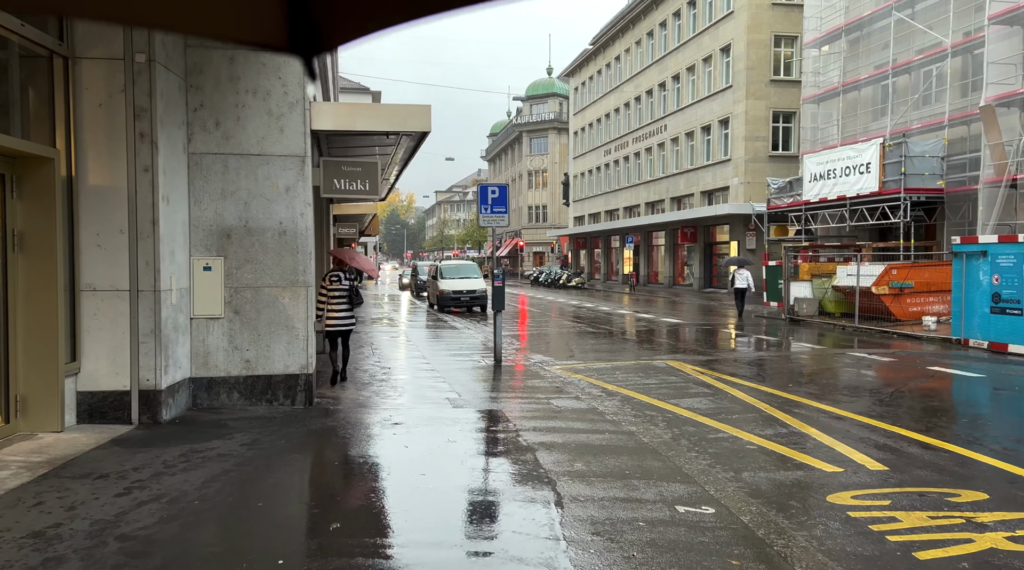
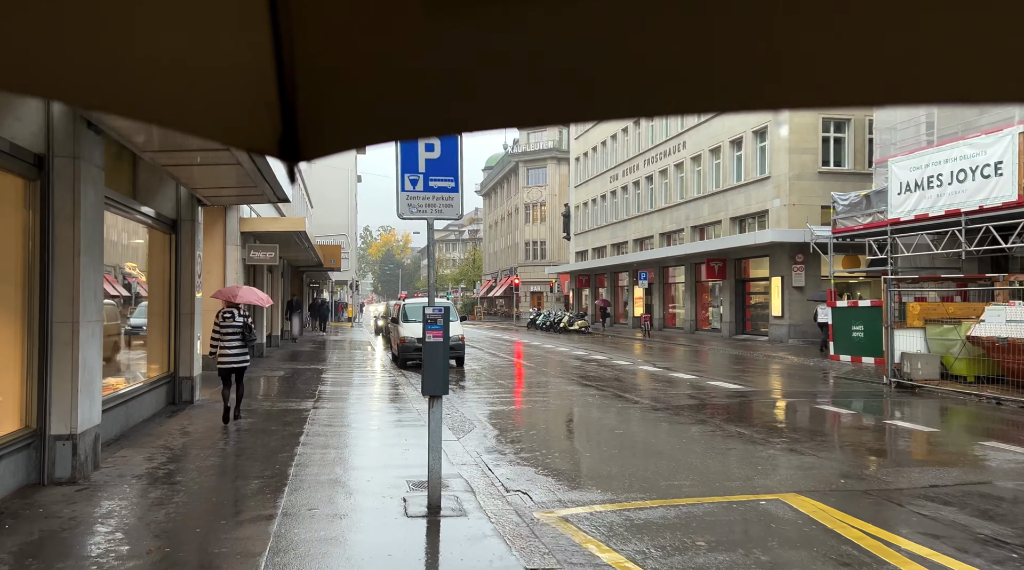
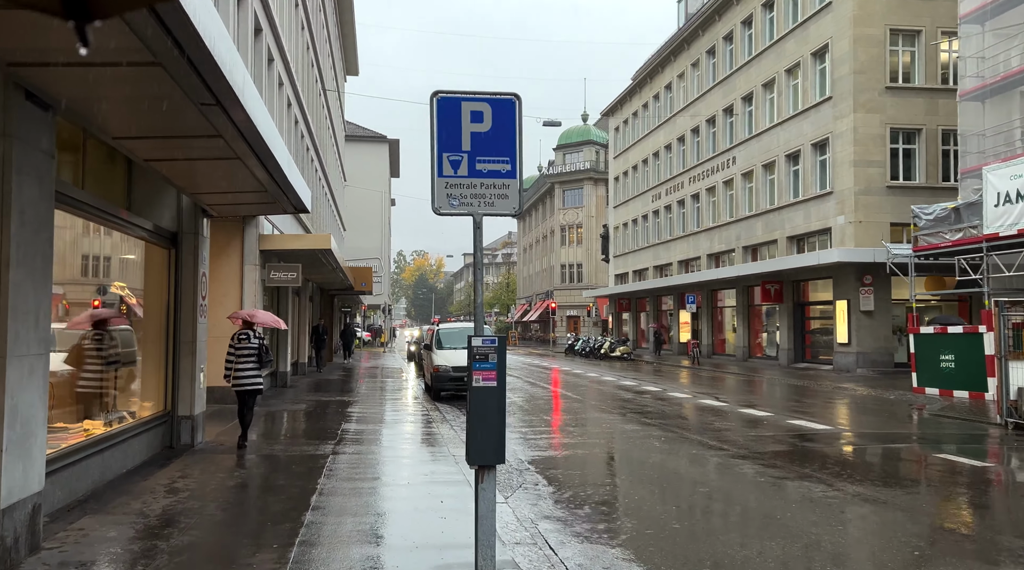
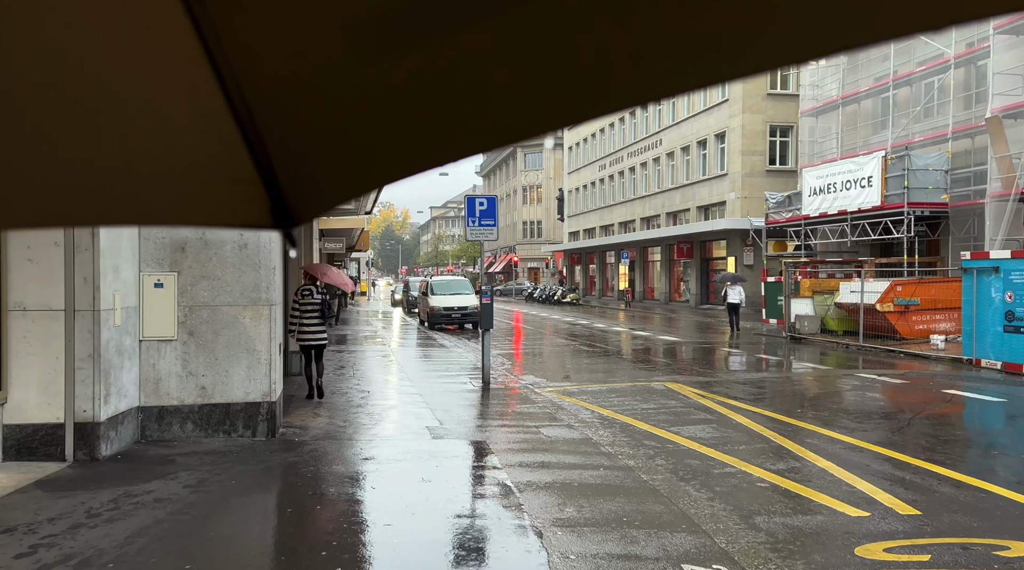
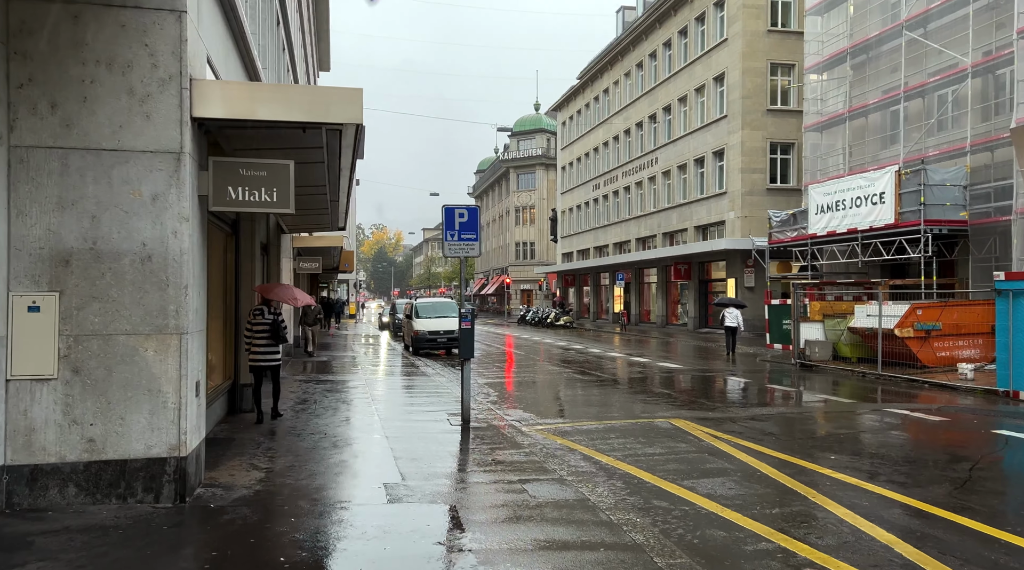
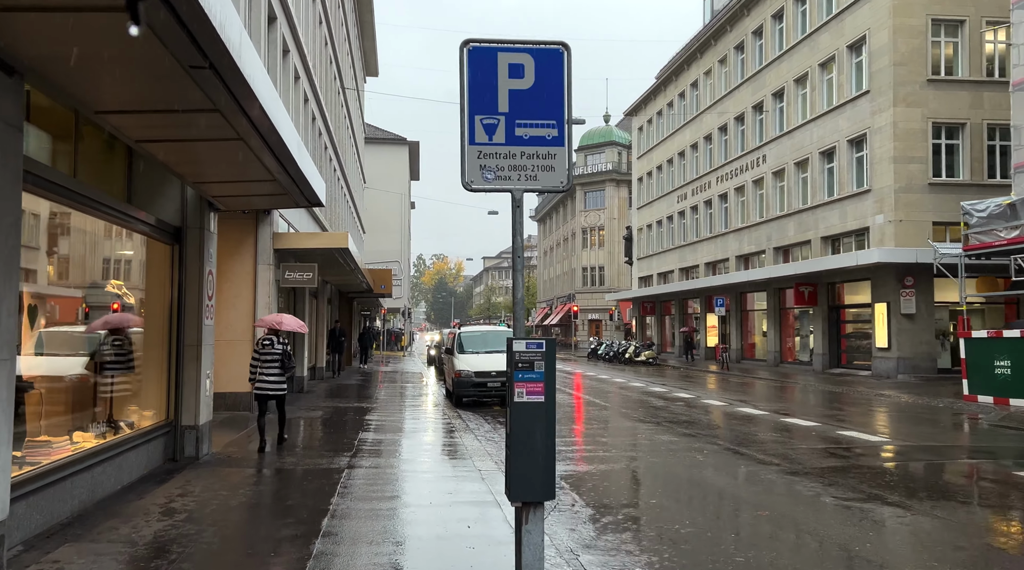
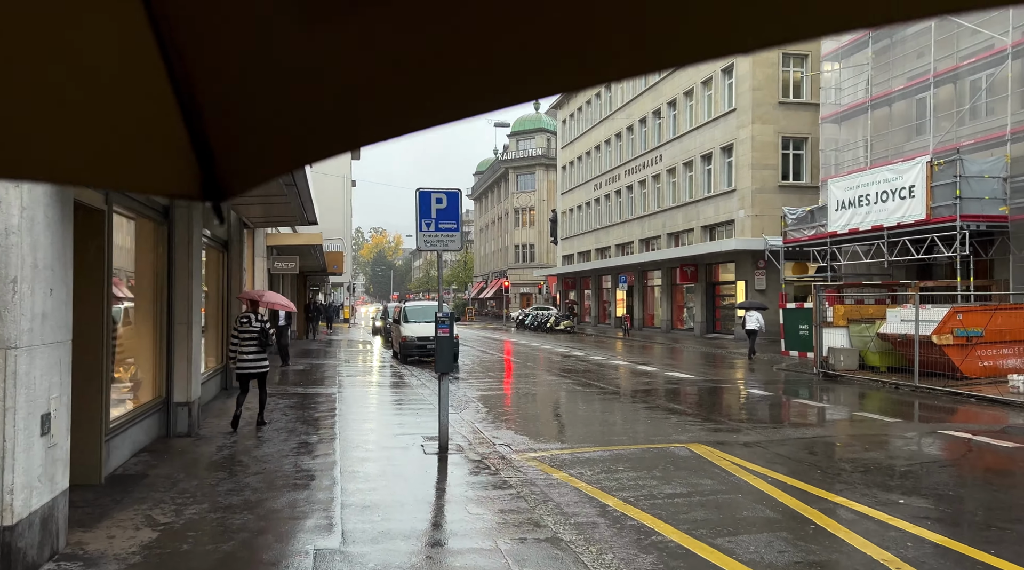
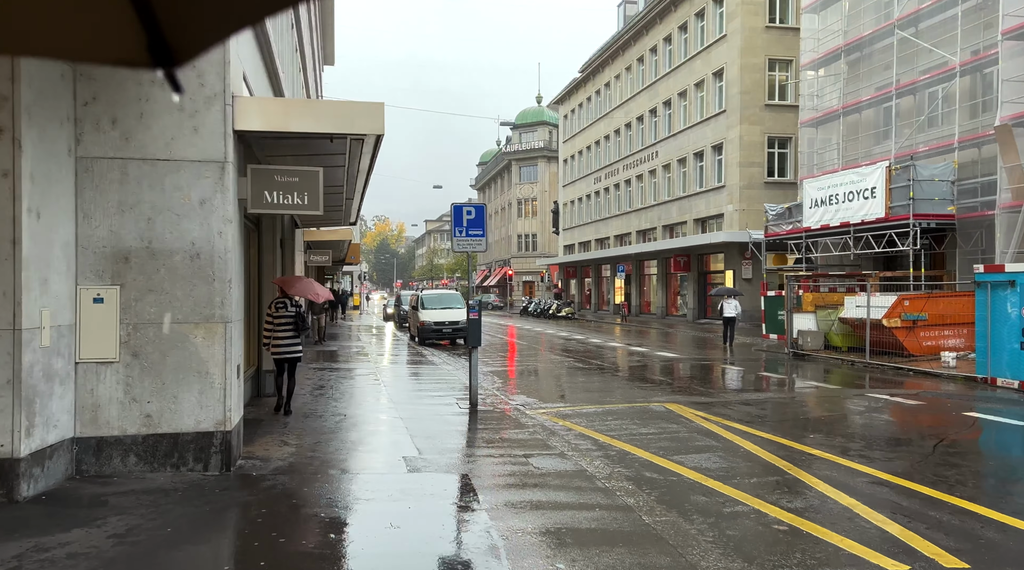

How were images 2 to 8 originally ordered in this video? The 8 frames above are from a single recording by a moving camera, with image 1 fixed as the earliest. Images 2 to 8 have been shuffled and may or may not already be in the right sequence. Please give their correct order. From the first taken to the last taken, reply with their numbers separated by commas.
4, 8, 5, 7, 2, 3, 6
